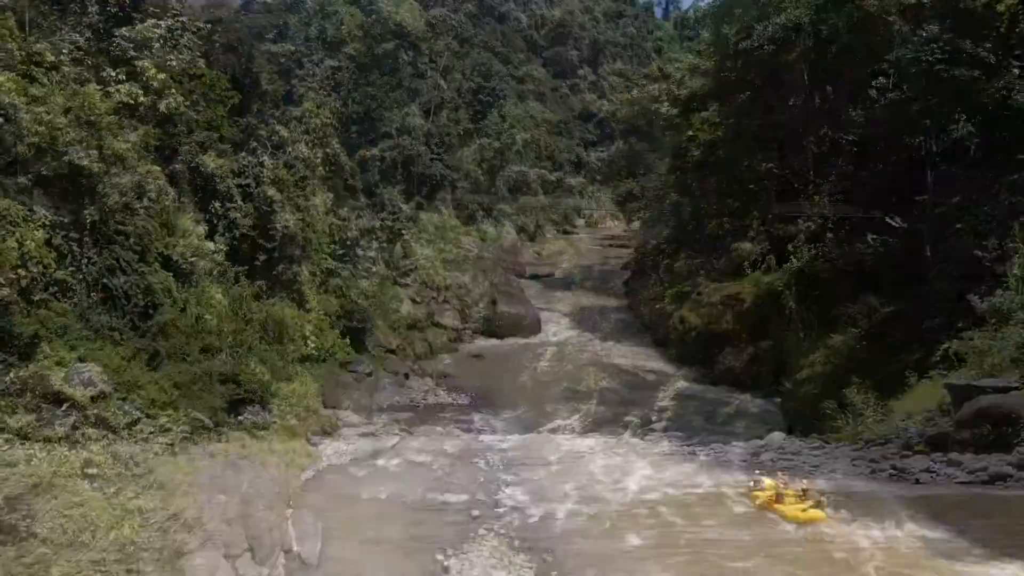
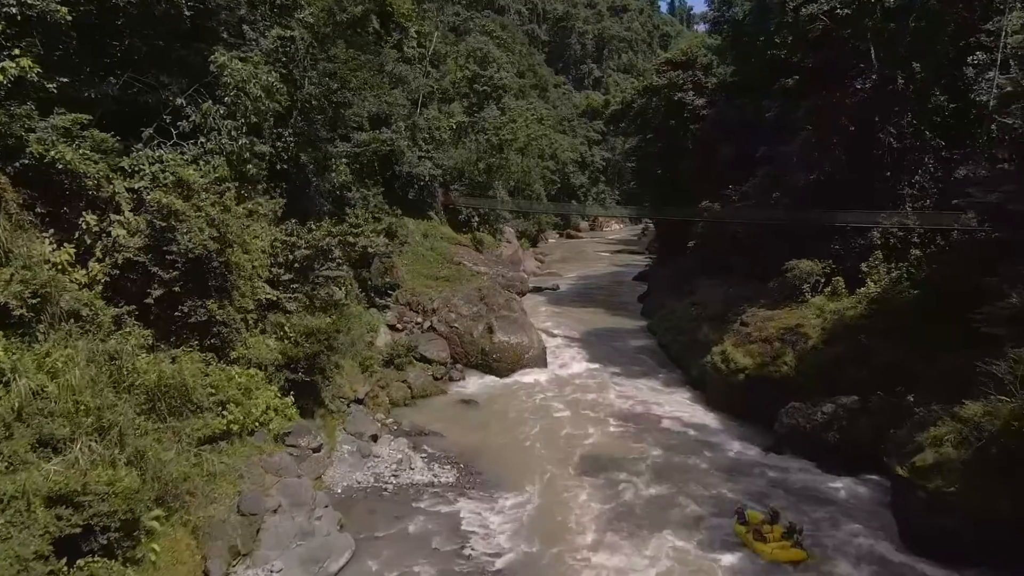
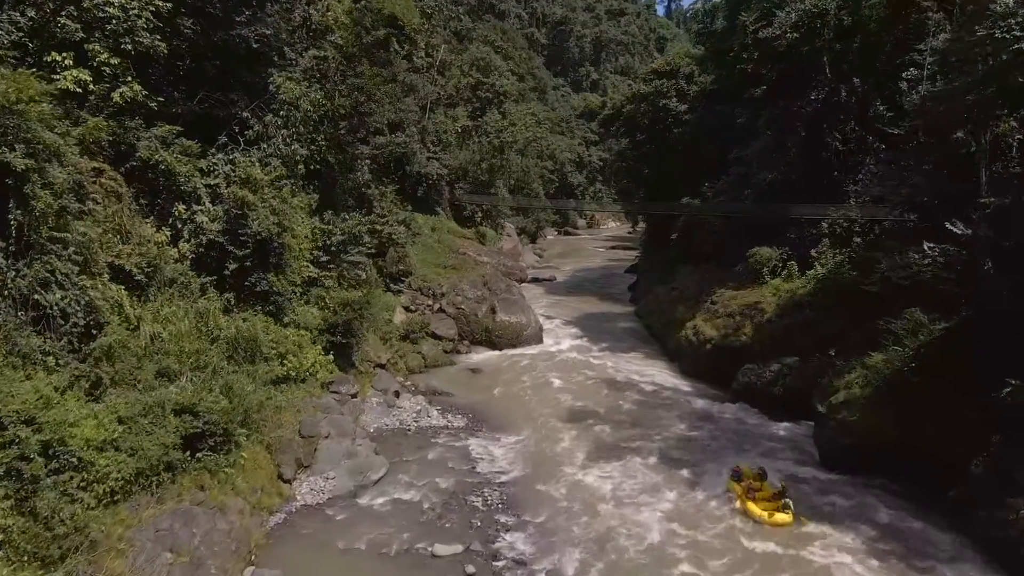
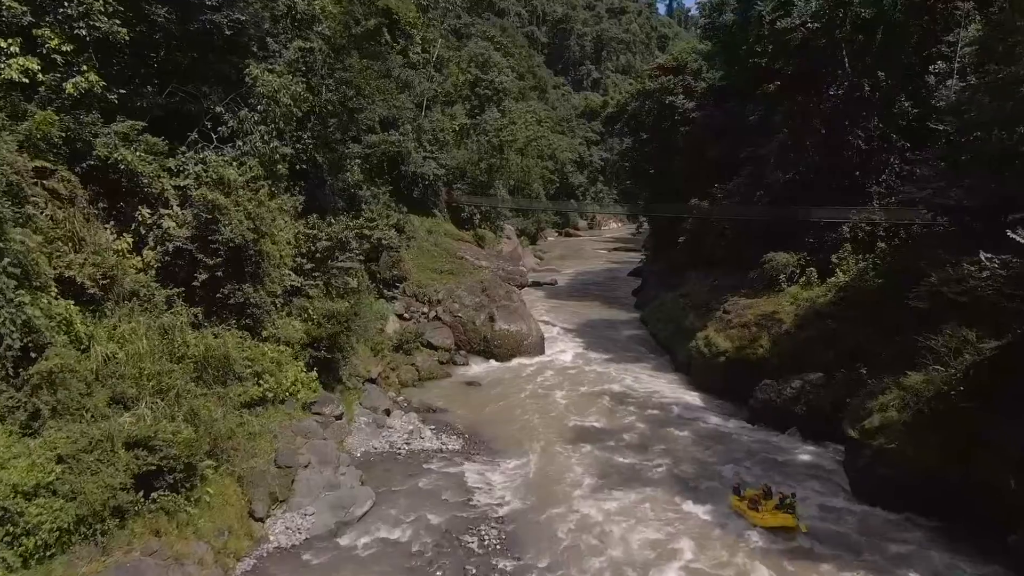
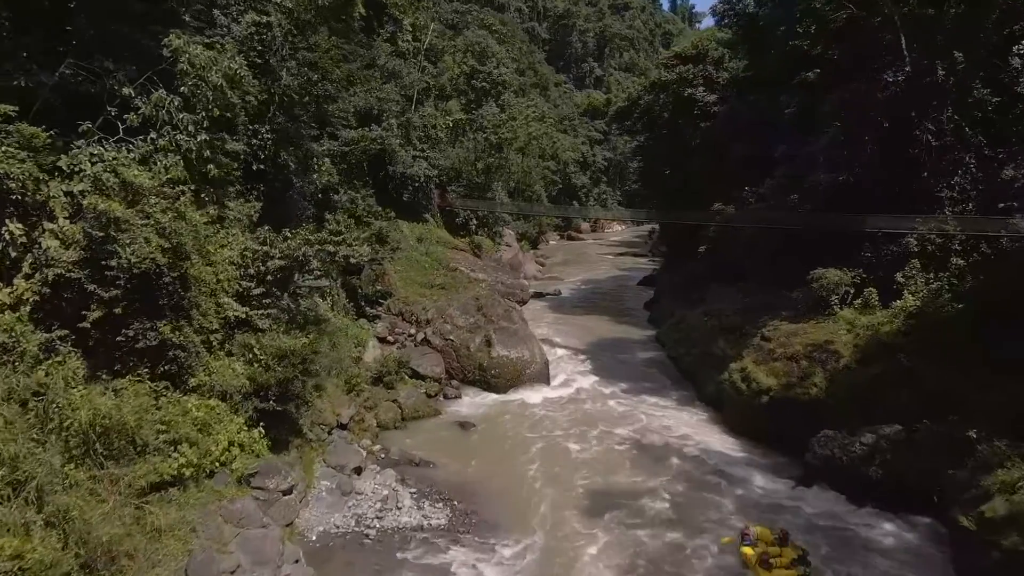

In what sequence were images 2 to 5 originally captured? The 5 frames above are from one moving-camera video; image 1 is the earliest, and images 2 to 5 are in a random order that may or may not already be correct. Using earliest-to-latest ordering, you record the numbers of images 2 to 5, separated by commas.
3, 4, 2, 5
